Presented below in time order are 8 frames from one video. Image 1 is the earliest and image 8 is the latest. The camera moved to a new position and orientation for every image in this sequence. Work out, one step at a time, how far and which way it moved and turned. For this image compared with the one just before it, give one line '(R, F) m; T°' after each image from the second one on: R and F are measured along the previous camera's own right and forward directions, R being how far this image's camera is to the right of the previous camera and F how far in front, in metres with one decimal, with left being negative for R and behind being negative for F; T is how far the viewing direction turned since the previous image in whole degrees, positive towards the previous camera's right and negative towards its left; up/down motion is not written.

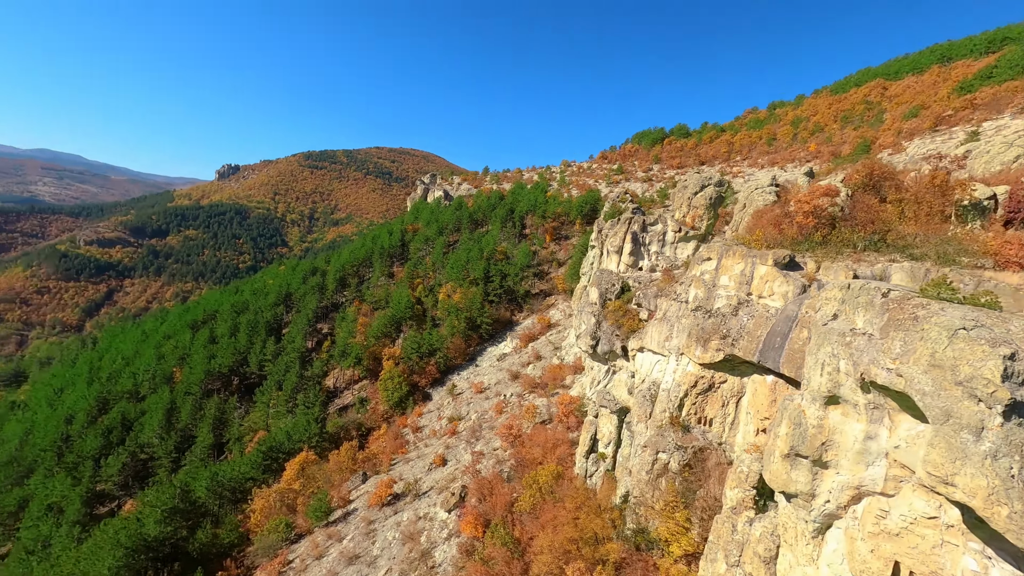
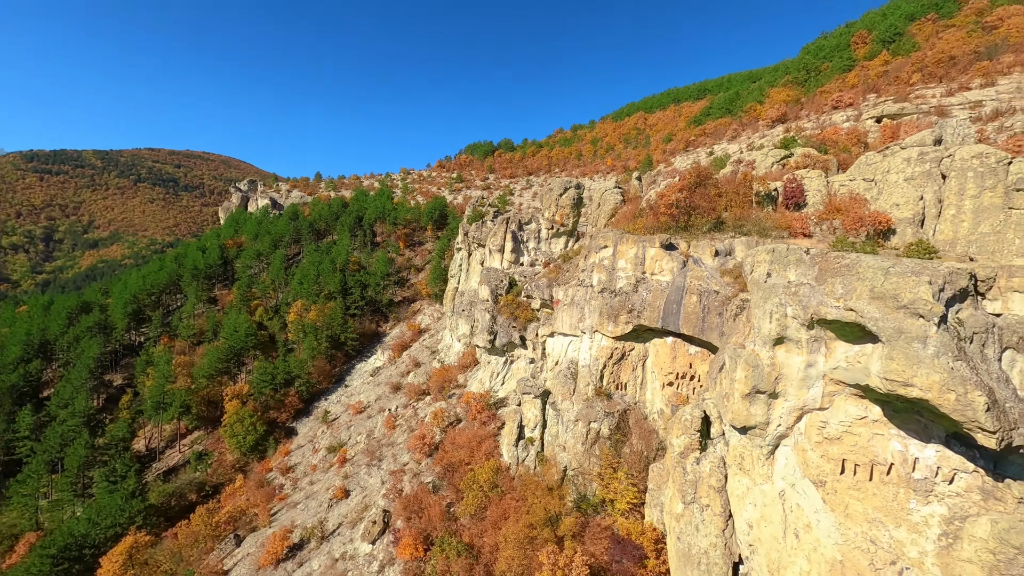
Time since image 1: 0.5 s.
(-2.1, +0.6) m; +20°
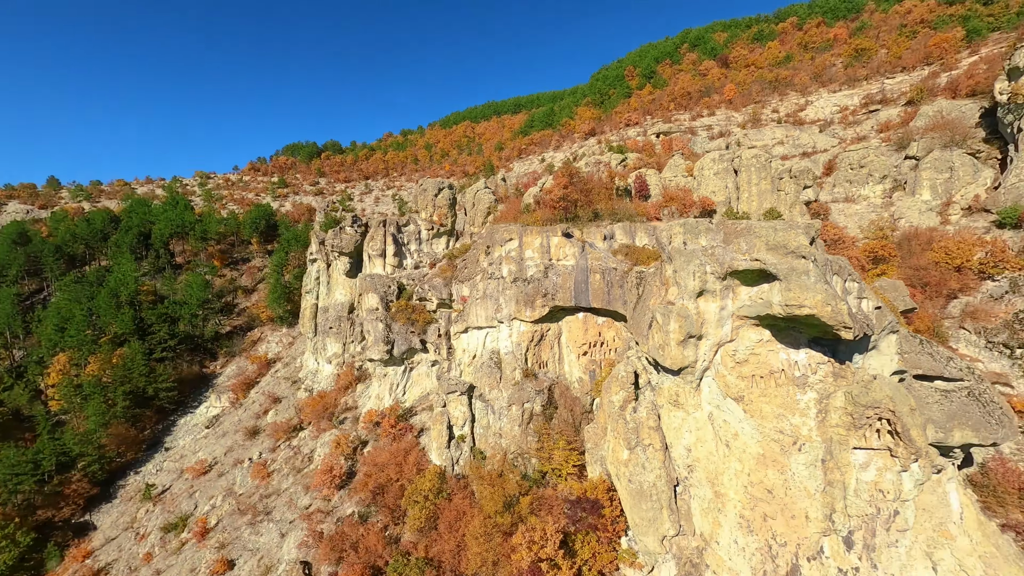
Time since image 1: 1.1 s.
(-2.6, +0.2) m; +22°
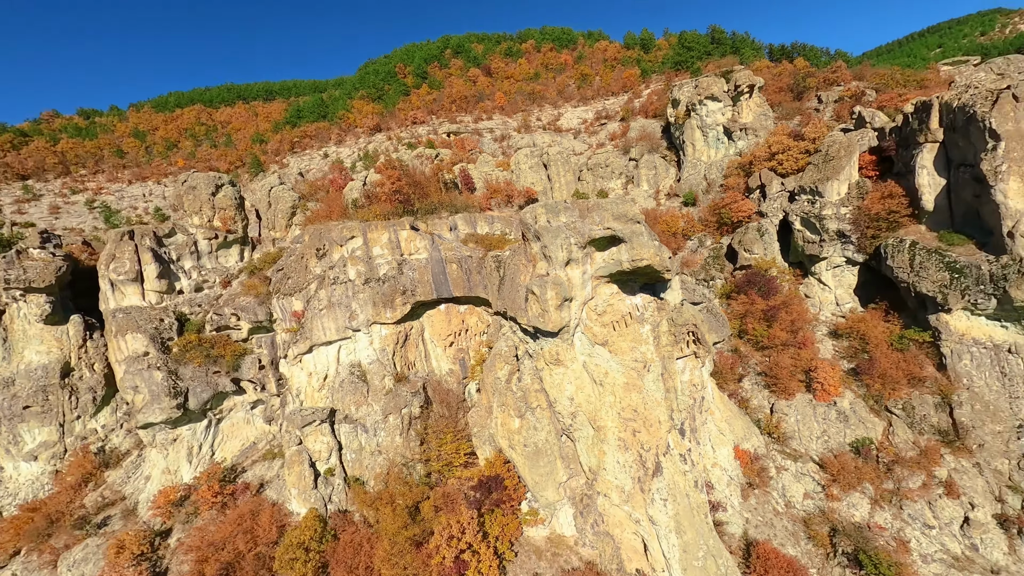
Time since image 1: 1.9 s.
(-2.6, +0.7) m; +31°
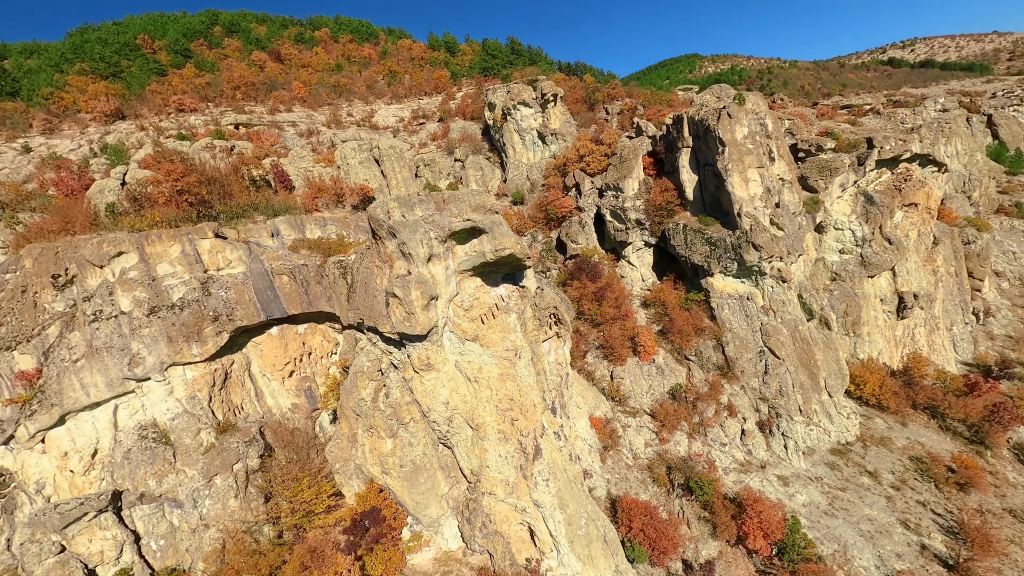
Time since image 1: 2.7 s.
(-0.8, +0.8) m; +24°
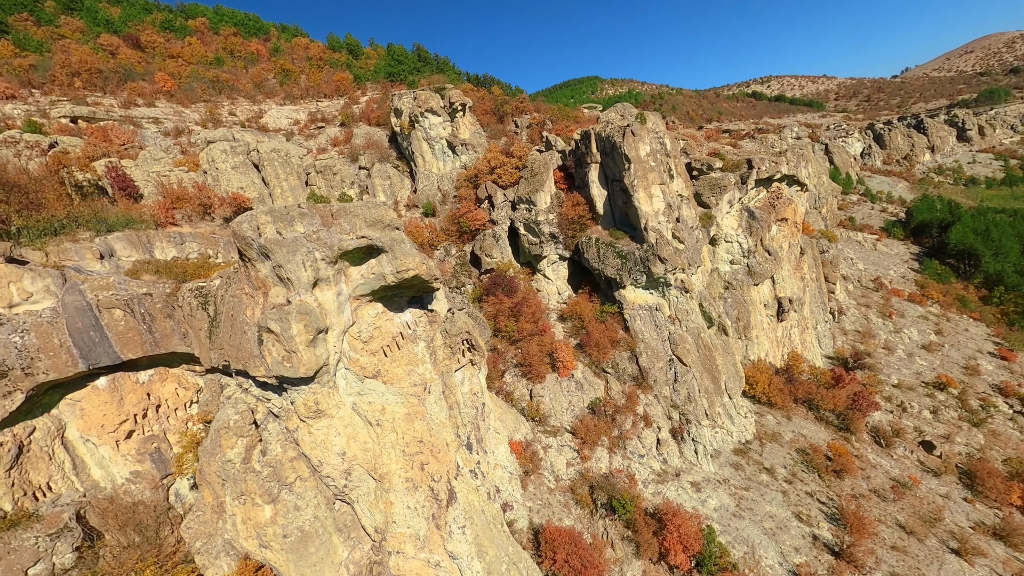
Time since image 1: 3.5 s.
(+0.2, +1.0) m; +11°
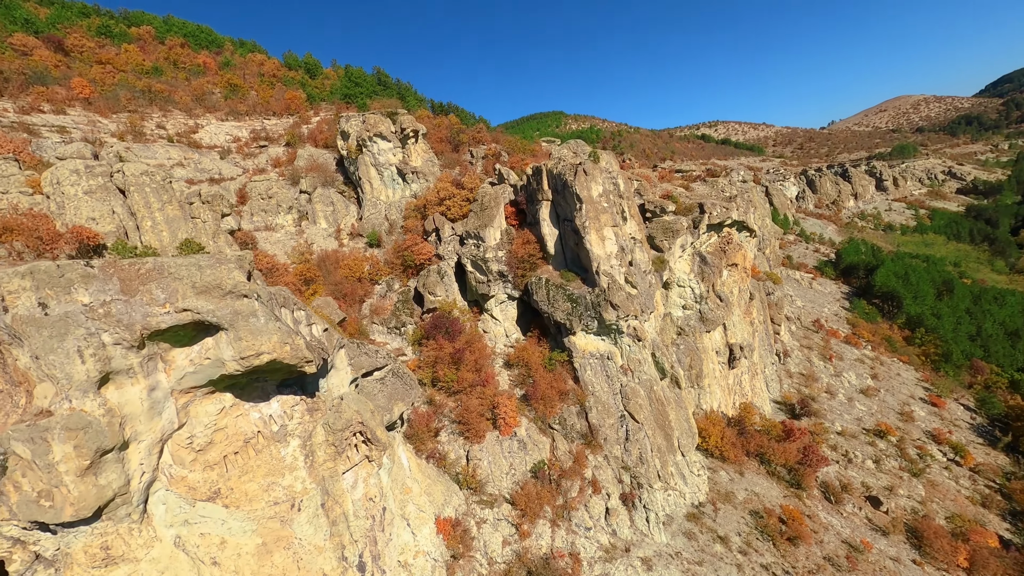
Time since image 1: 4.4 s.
(+0.9, +1.6) m; +5°
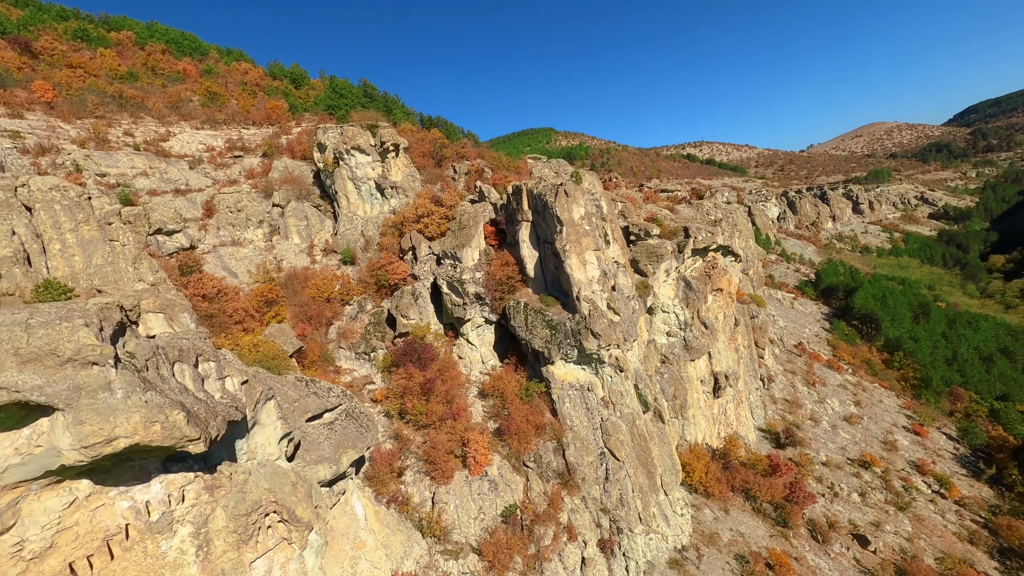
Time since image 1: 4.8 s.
(+0.5, +1.0) m; +2°
